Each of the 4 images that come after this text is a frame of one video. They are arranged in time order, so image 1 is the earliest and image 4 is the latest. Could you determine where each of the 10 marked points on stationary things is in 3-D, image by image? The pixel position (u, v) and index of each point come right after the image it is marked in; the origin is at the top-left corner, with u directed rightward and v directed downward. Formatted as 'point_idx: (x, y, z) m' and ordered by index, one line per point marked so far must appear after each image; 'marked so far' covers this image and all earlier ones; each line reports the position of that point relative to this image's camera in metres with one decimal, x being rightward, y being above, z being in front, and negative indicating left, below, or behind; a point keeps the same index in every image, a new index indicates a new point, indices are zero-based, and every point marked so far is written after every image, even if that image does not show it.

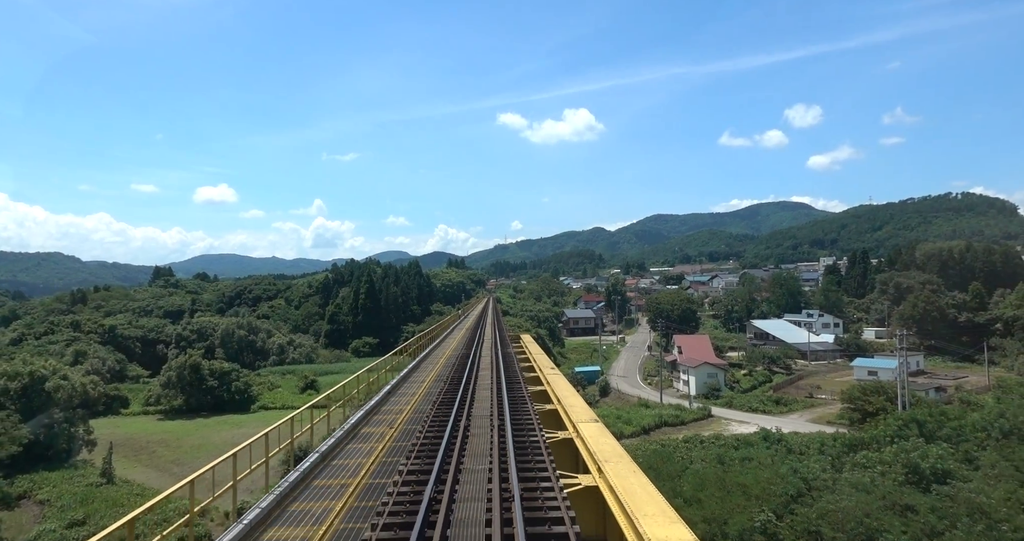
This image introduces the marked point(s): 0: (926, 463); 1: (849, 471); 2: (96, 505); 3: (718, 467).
0: (+8.0, -3.9, +13.2) m
1: (+6.9, -4.0, +13.8) m
2: (-10.4, -5.9, +16.5) m
3: (+4.7, -4.3, +14.9) m
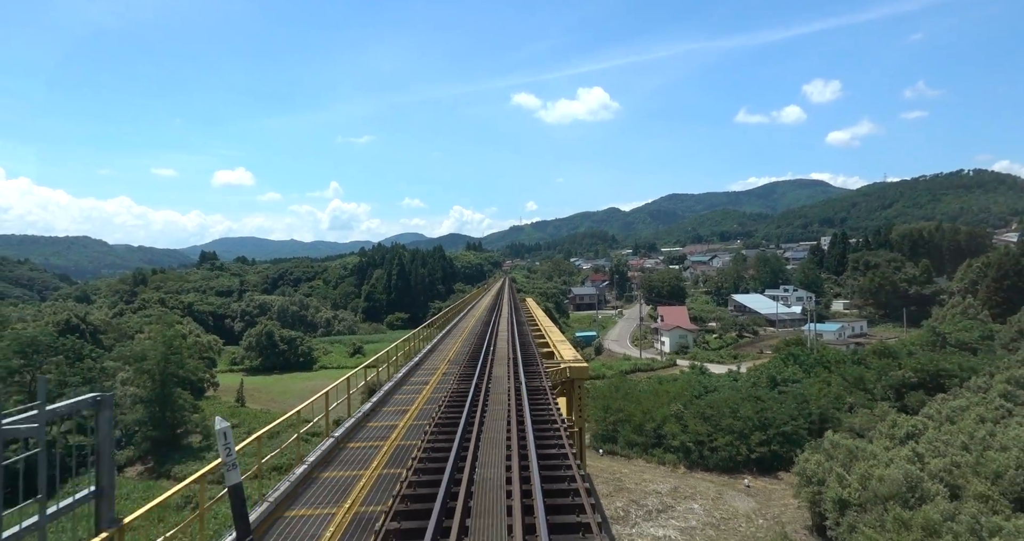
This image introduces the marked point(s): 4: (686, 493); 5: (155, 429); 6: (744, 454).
0: (+8.3, -3.4, +20.6) m
1: (+7.2, -3.5, +21.3) m
2: (-10.0, -5.4, +24.4) m
3: (+5.0, -3.8, +22.4) m
4: (+4.3, -5.5, +16.1) m
5: (-10.7, -4.7, +19.9) m
6: (+6.2, -4.9, +17.4) m
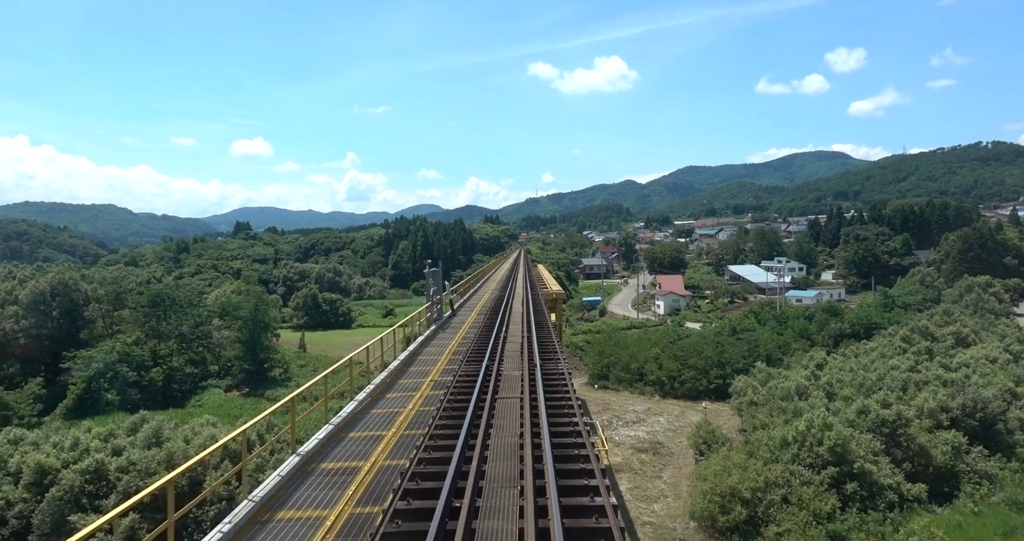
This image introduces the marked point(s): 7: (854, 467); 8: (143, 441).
0: (+8.8, -2.4, +25.8) m
1: (+7.8, -2.5, +26.5) m
2: (-9.3, -4.1, +30.1) m
3: (+5.6, -2.7, +27.7) m
4: (+4.7, -4.6, +21.5) m
5: (-10.2, -3.6, +25.6) m
6: (+6.7, -3.9, +22.7) m
7: (+6.7, -3.8, +12.8) m
8: (-7.2, -3.3, +12.8) m
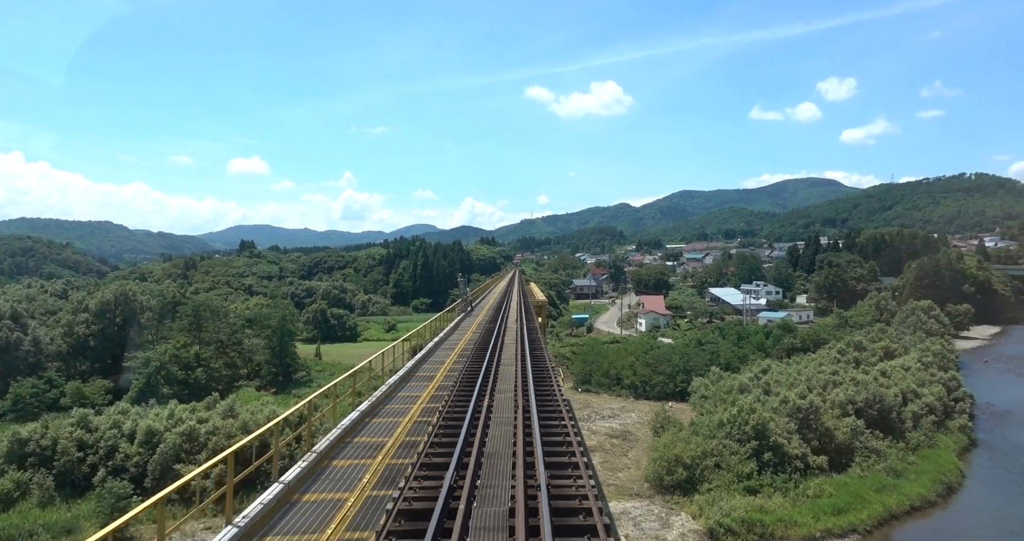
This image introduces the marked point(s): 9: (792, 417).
0: (+8.6, -3.3, +29.7) m
1: (+7.5, -3.4, +30.4) m
2: (-9.6, -4.9, +33.8) m
3: (+5.4, -3.6, +31.5) m
4: (+4.5, -5.3, +25.3) m
5: (-10.4, -4.2, +29.2) m
6: (+6.4, -4.7, +26.6) m
7: (+6.5, -4.3, +16.6) m
8: (-7.3, -3.6, +16.5) m
9: (+7.6, -4.0, +17.8) m
